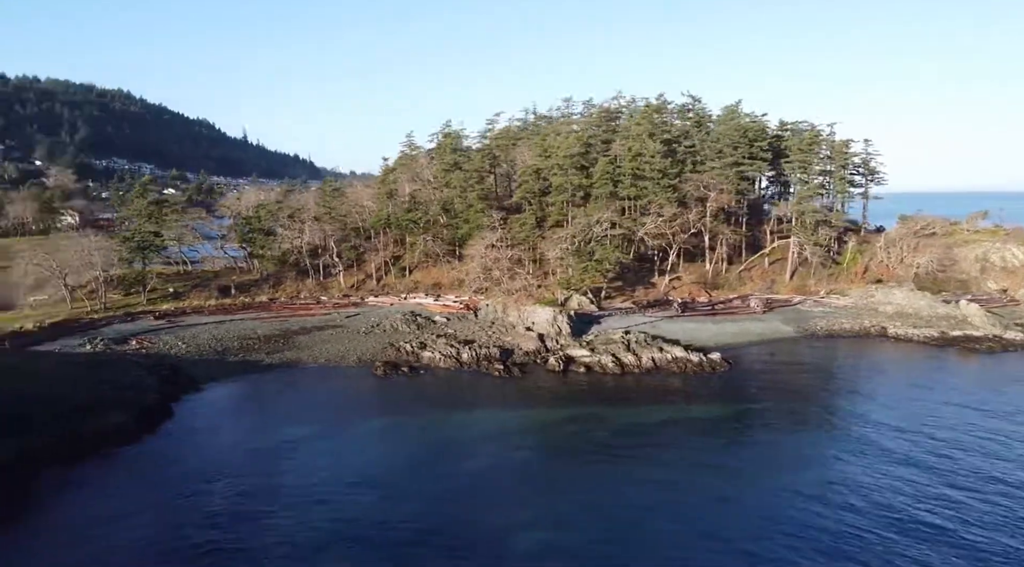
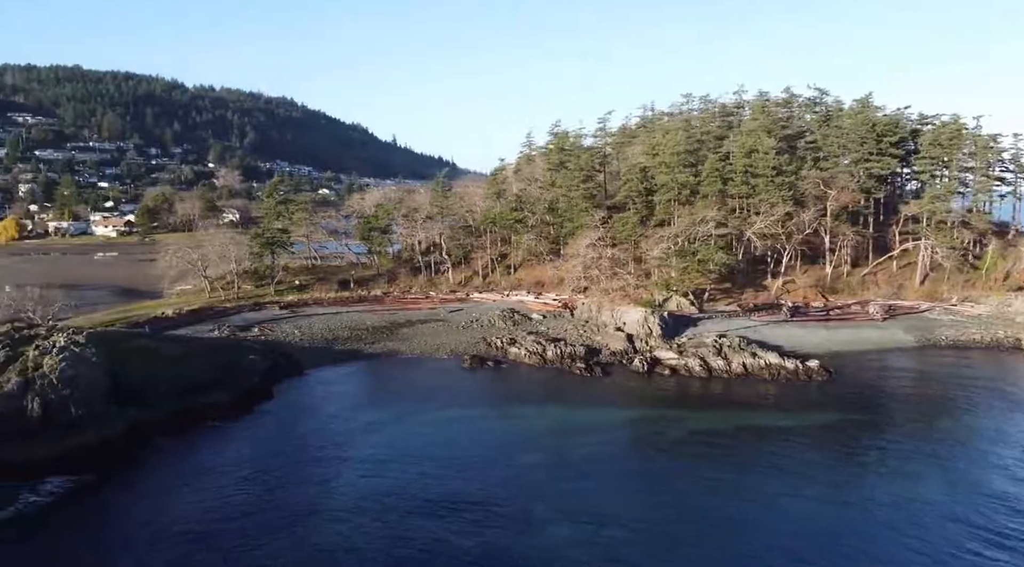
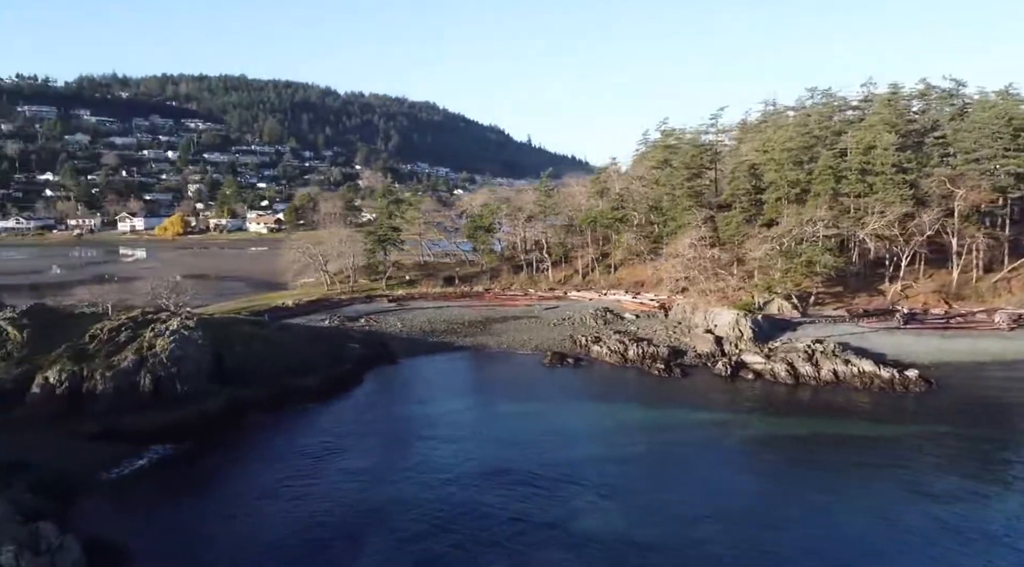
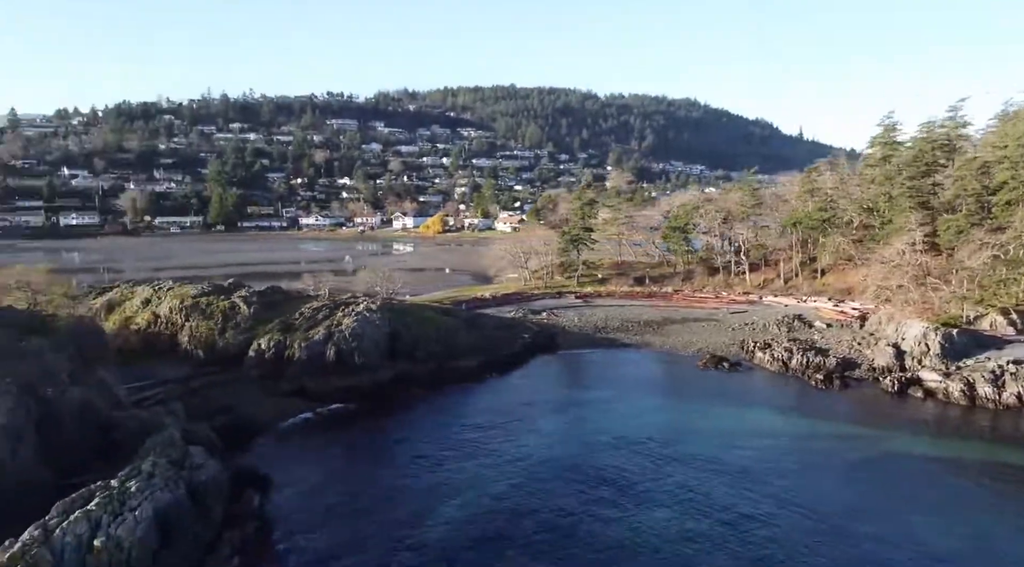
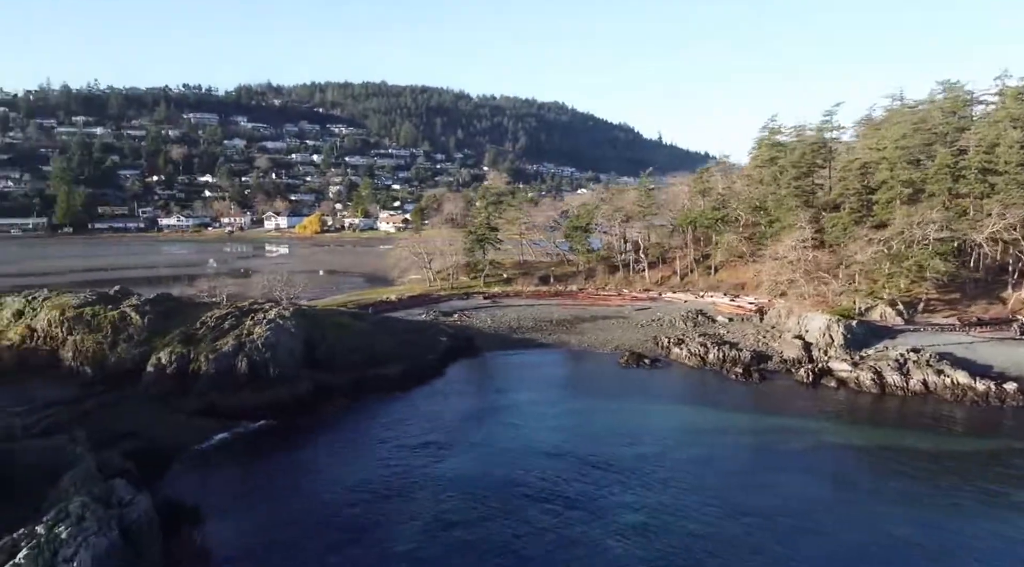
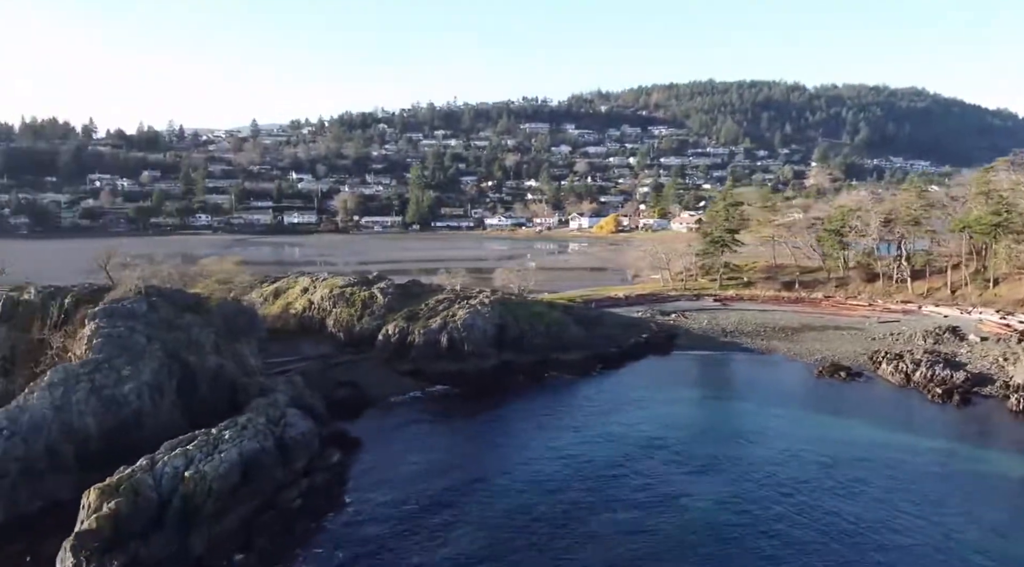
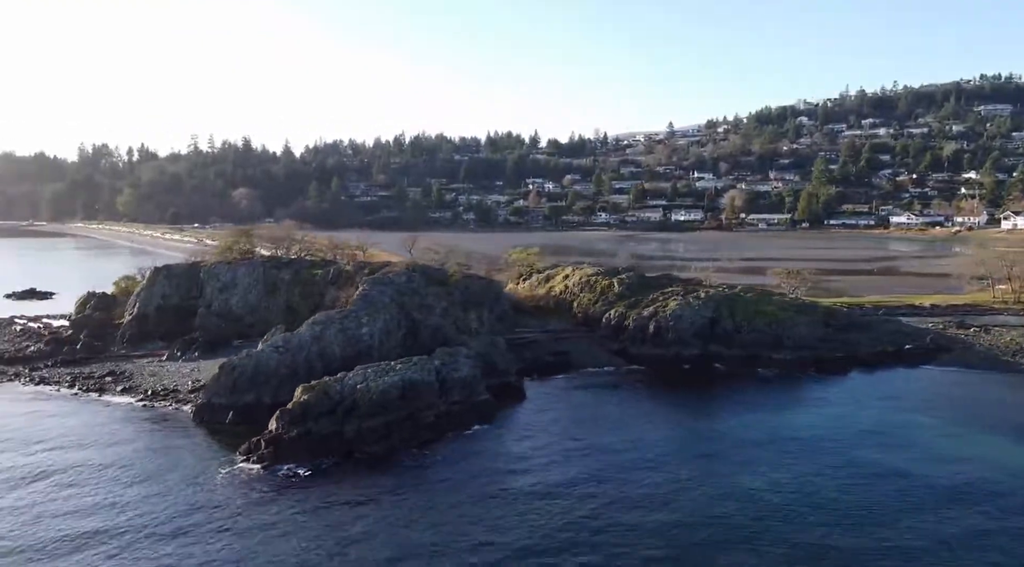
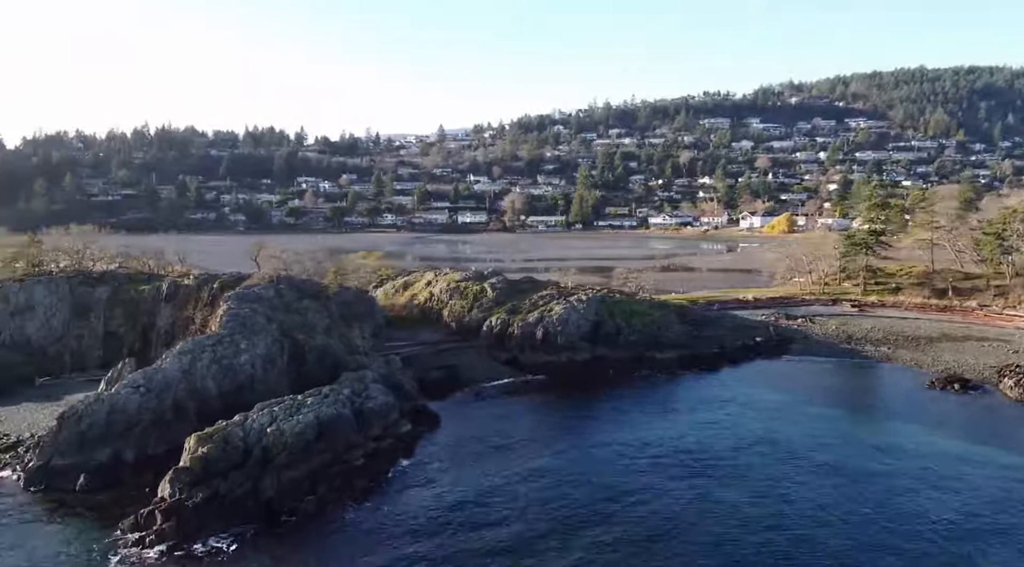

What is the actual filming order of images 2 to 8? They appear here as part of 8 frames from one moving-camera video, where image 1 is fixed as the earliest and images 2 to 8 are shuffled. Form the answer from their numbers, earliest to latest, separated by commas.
2, 3, 5, 4, 6, 8, 7
